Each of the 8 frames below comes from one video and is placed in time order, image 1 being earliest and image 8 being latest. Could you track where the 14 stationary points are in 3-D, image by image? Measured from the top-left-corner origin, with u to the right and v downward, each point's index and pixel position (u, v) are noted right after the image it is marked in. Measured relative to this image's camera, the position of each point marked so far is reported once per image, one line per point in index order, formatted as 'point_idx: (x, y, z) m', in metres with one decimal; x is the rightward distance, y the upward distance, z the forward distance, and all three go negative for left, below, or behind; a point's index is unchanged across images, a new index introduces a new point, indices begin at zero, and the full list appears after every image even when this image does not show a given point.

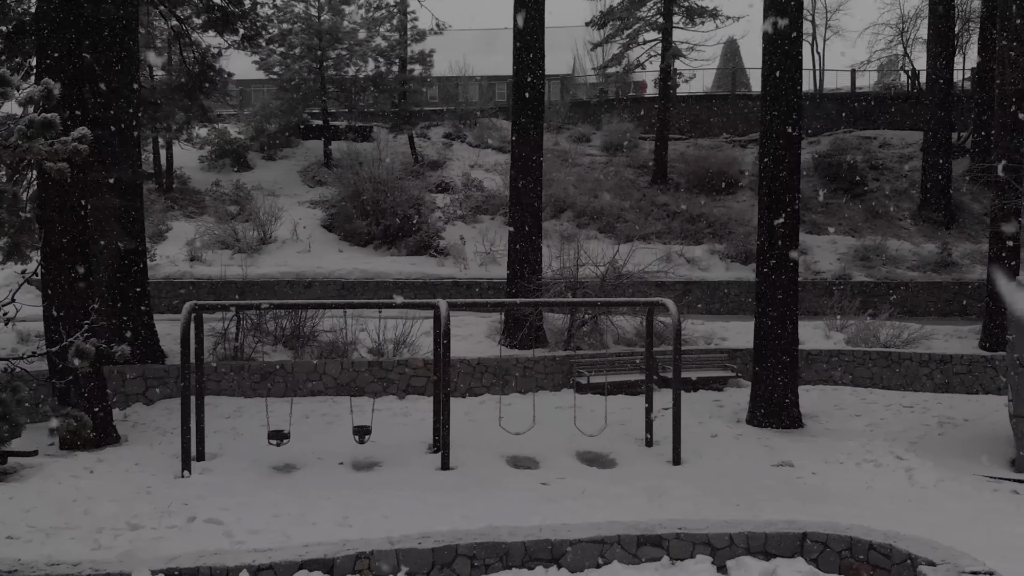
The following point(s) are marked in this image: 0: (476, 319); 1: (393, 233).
0: (-0.4, -0.3, +11.0) m
1: (-1.8, +0.8, +13.7) m
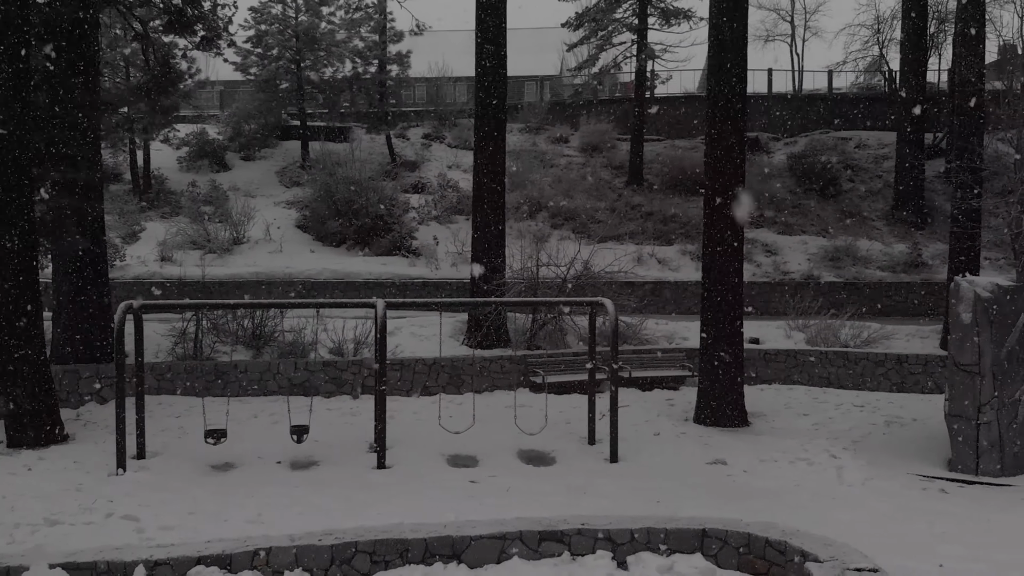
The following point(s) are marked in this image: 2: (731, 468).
0: (-0.8, -0.3, +11.1) m
1: (-2.2, +0.8, +13.8) m
2: (+1.4, -1.2, +6.1) m
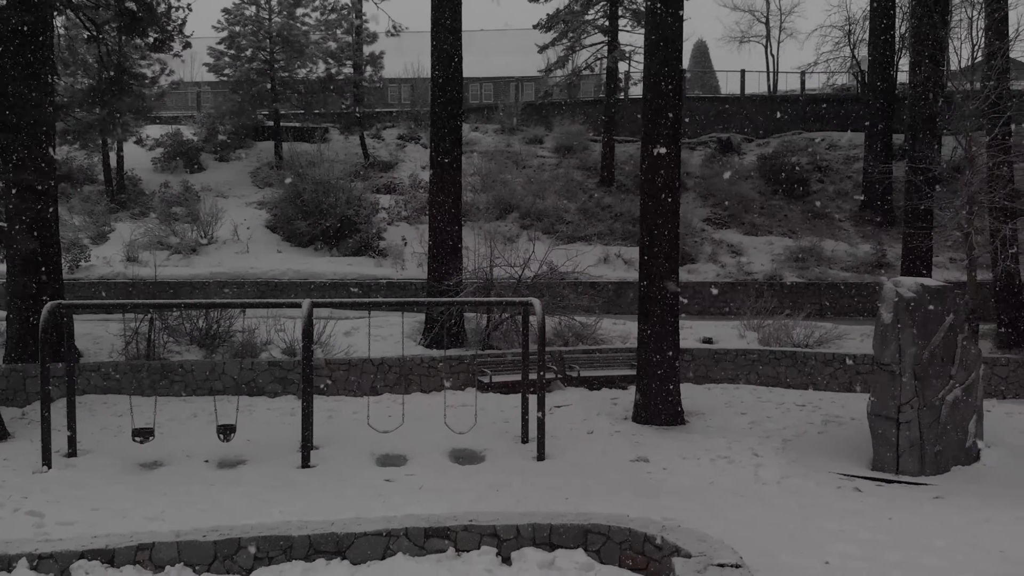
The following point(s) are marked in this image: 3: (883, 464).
0: (-1.3, -0.3, +11.1) m
1: (-2.7, +0.8, +13.8) m
2: (+0.9, -1.2, +6.2) m
3: (+2.5, -1.2, +6.4) m
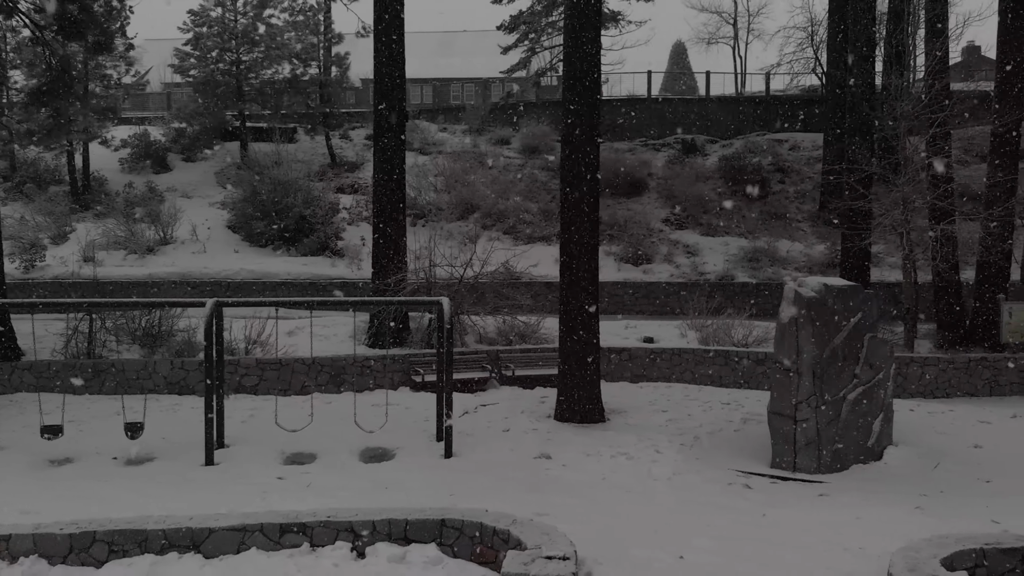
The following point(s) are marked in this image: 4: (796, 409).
0: (-2.0, -0.3, +11.2) m
1: (-3.3, +0.8, +13.9) m
2: (+0.3, -1.2, +6.3) m
3: (+1.8, -1.2, +6.4) m
4: (+1.9, -0.8, +6.4) m
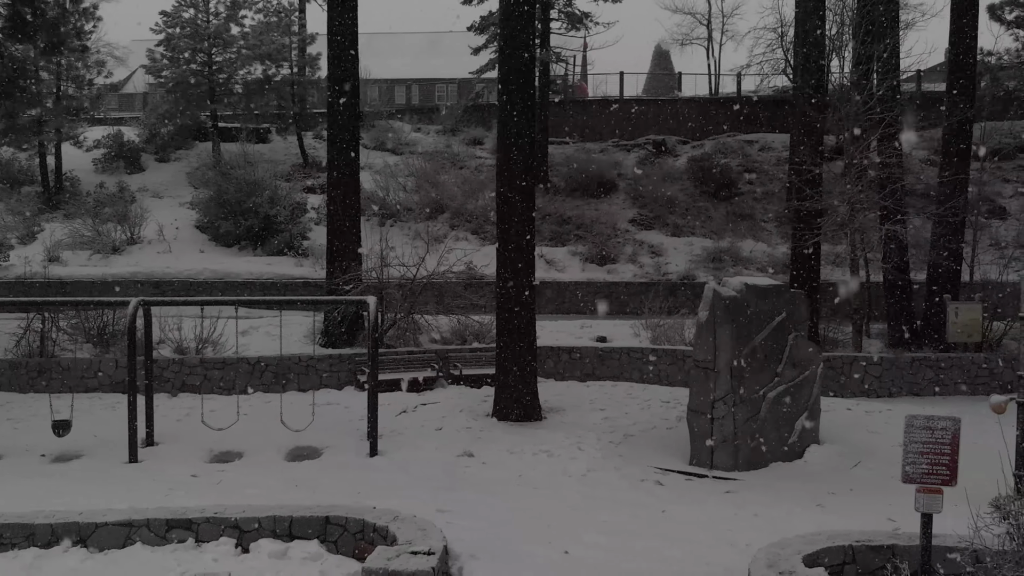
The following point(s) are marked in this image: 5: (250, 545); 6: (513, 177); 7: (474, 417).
0: (-2.5, -0.3, +11.3) m
1: (-3.8, +0.8, +14.0) m
2: (-0.3, -1.2, +6.3) m
3: (+1.3, -1.2, +6.5) m
4: (+1.4, -0.8, +6.4) m
5: (-1.2, -1.2, +4.4) m
6: (0.0, +0.9, +7.7) m
7: (-0.3, -1.1, +7.9) m
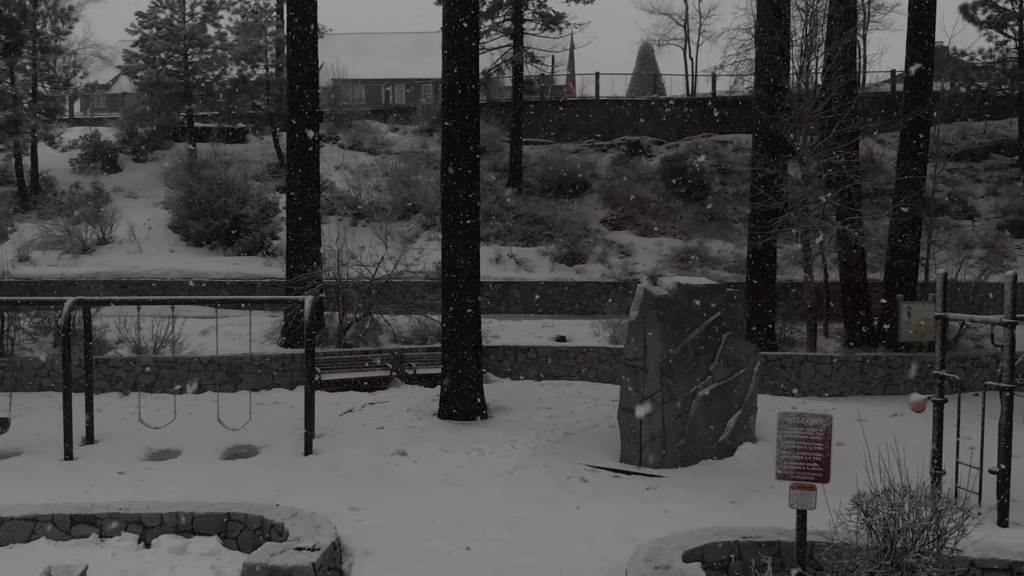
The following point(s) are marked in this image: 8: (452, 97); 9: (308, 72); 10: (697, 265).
0: (-3.0, -0.3, +11.3) m
1: (-4.3, +0.8, +14.1) m
2: (-0.7, -1.2, +6.4) m
3: (+0.8, -1.2, +6.5) m
4: (+0.9, -0.8, +6.5) m
5: (-1.7, -1.2, +4.4) m
6: (-0.5, +0.9, +7.7) m
7: (-0.8, -1.1, +7.9) m
8: (-0.5, +1.6, +7.8) m
9: (-2.3, +2.4, +10.4) m
10: (+2.7, +0.3, +13.4) m
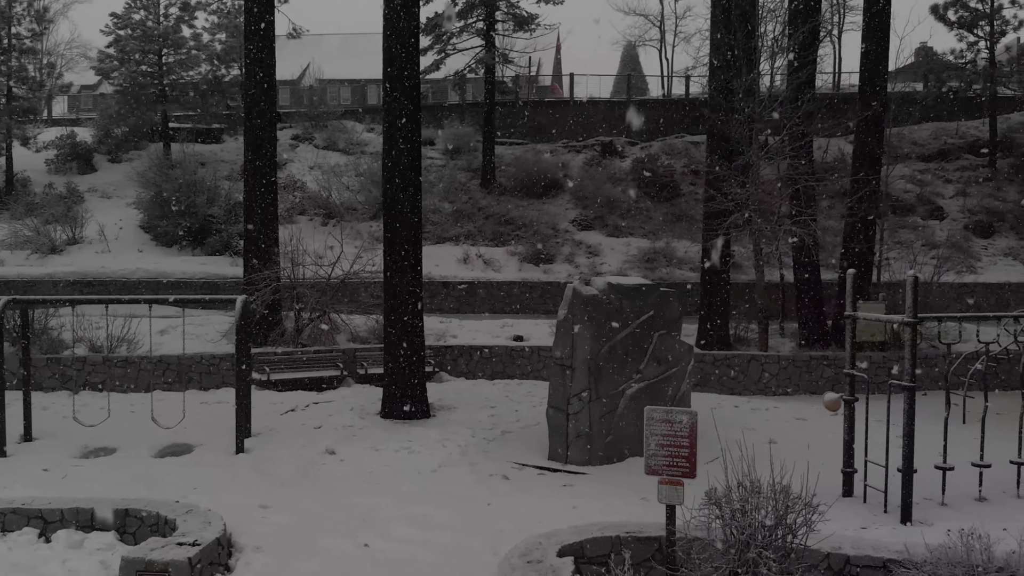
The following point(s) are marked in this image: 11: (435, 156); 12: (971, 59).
0: (-3.5, -0.3, +11.4) m
1: (-4.7, +0.8, +14.1) m
2: (-1.2, -1.2, +6.4) m
3: (+0.3, -1.2, +6.6) m
4: (+0.4, -0.8, +6.5) m
5: (-2.2, -1.2, +4.5) m
6: (-1.0, +0.9, +7.8) m
7: (-1.3, -1.1, +8.0) m
8: (-1.0, +1.6, +7.8) m
9: (-2.8, +2.4, +10.5) m
10: (+2.2, +0.3, +13.5) m
11: (-1.5, +2.5, +18.0) m
12: (+8.9, +4.4, +18.2) m
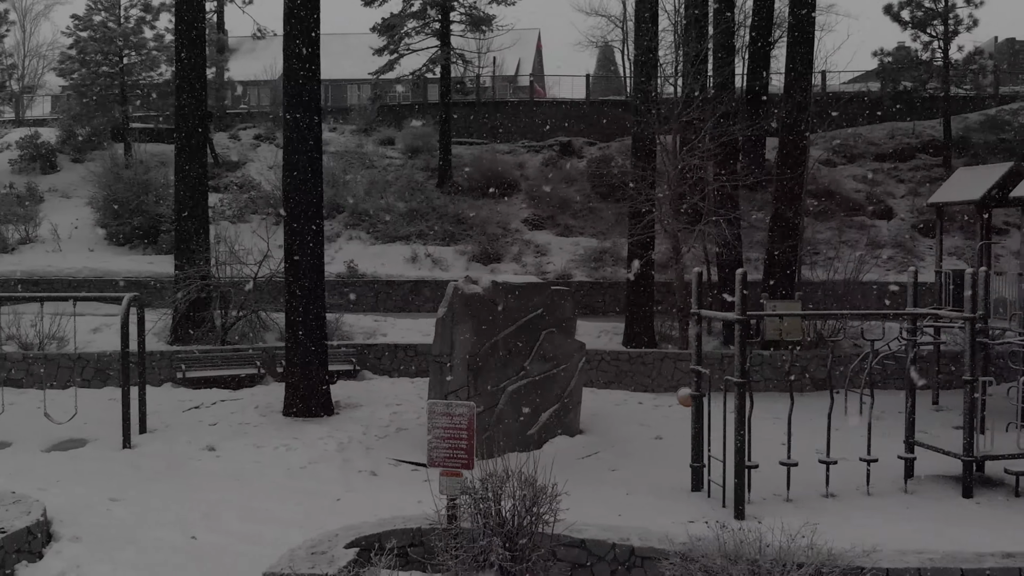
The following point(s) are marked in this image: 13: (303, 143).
0: (-4.3, -0.3, +11.6) m
1: (-5.5, +0.8, +14.3) m
2: (-2.1, -1.1, +6.6) m
3: (-0.5, -1.2, +6.7) m
4: (-0.5, -0.8, +6.6) m
5: (-3.1, -1.2, +4.6) m
6: (-1.8, +0.9, +7.9) m
7: (-2.1, -1.1, +8.1) m
8: (-1.8, +1.6, +7.9) m
9: (-3.6, +2.4, +10.6) m
10: (+1.4, +0.3, +13.6) m
11: (-2.2, +2.6, +18.2) m
12: (+8.1, +4.4, +18.3) m
13: (-1.8, +1.2, +7.9) m
